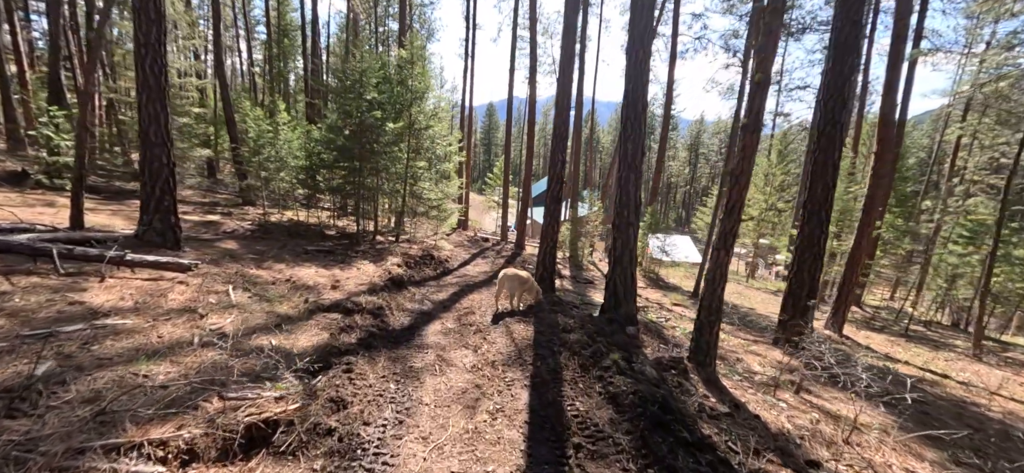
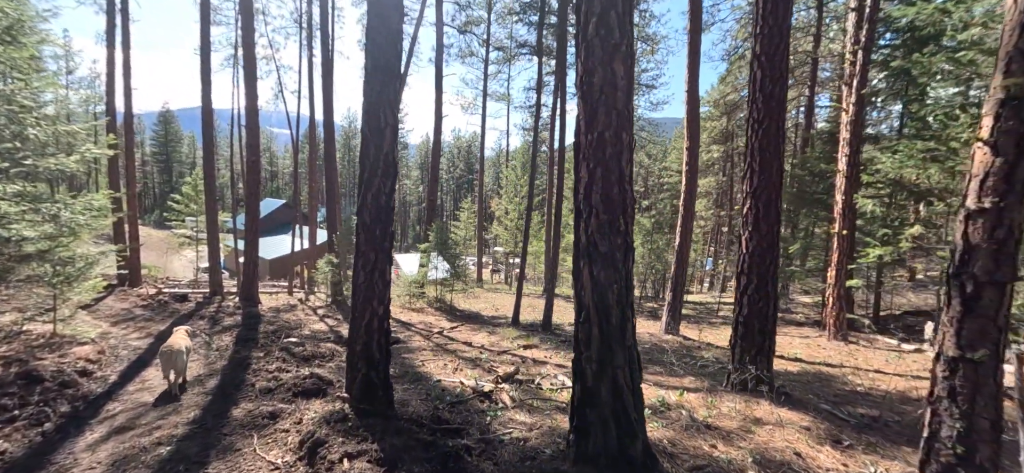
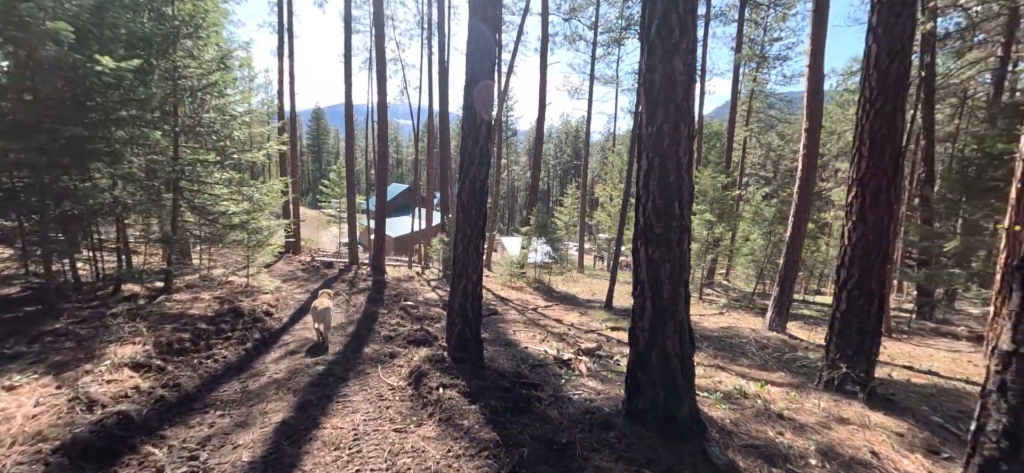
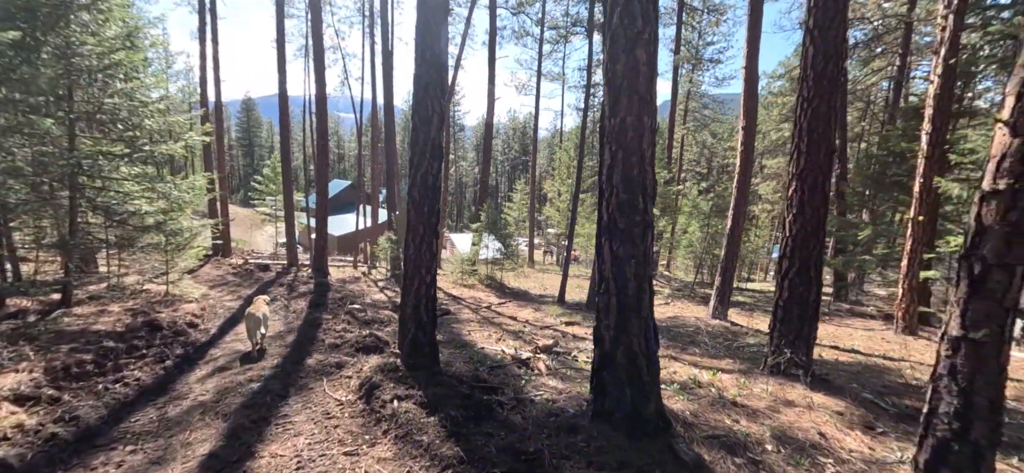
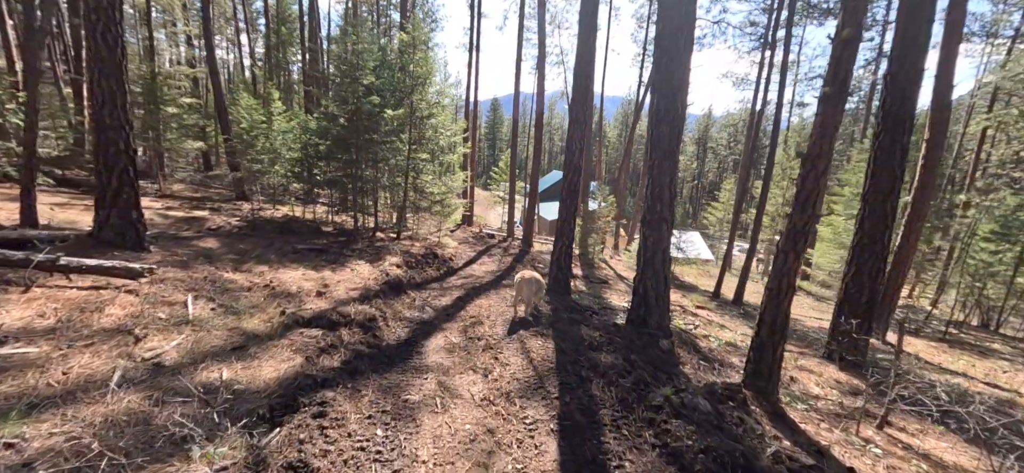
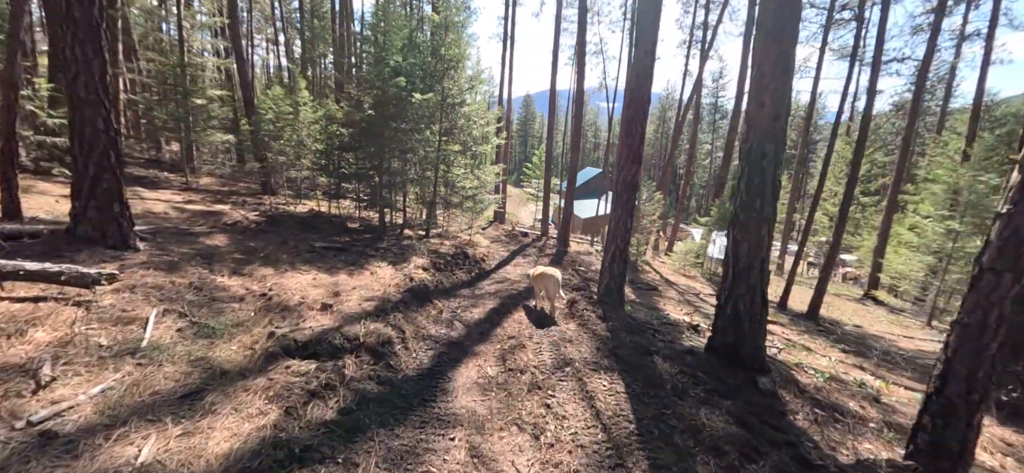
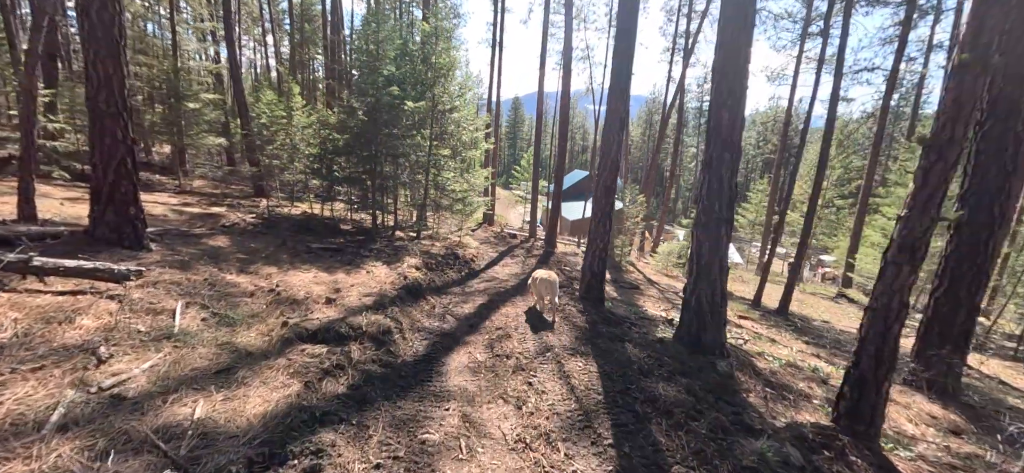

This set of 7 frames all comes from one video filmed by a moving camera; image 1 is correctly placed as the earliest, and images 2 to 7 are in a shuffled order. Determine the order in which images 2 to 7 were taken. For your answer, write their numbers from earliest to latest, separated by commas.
5, 7, 6, 3, 4, 2
